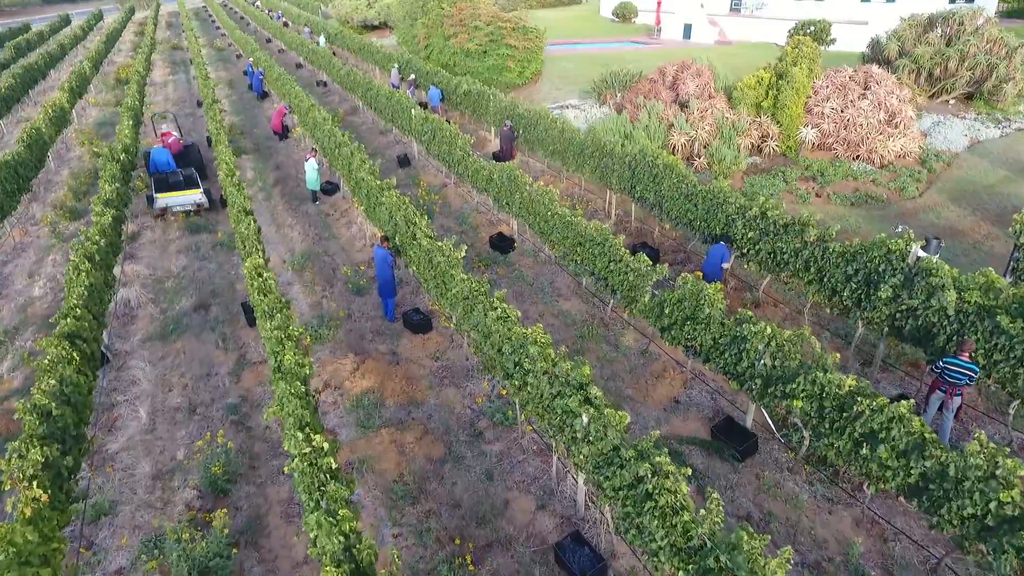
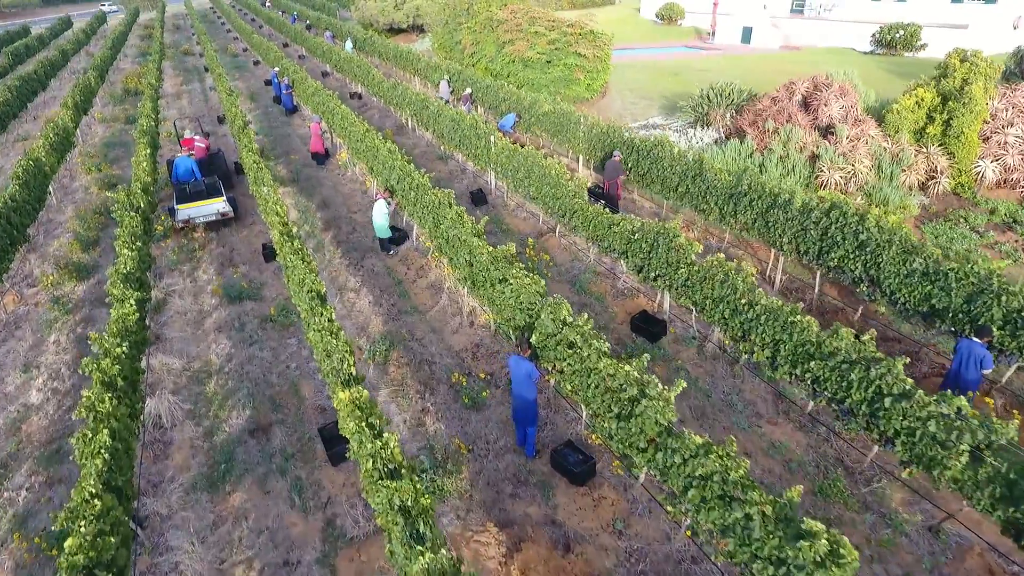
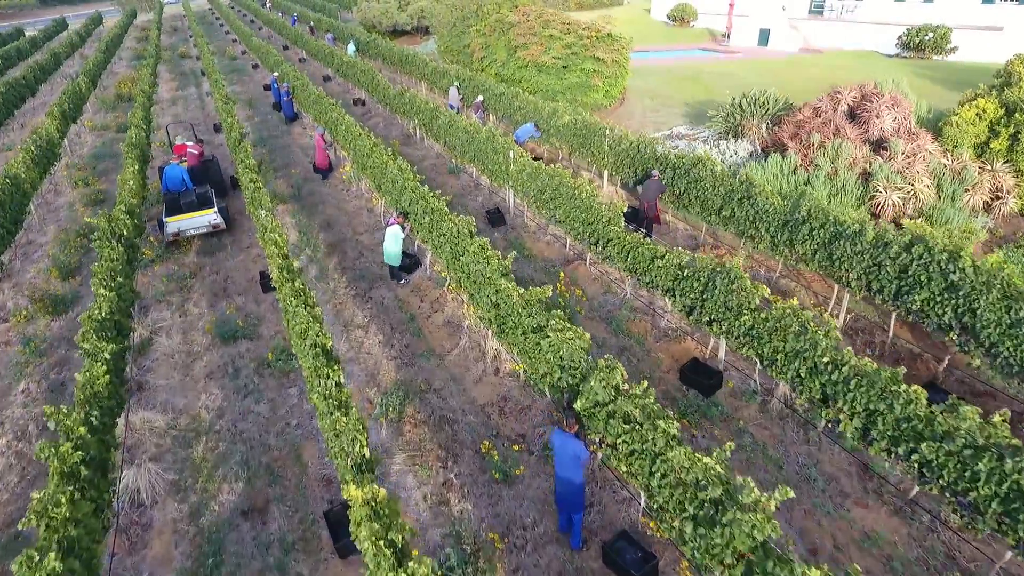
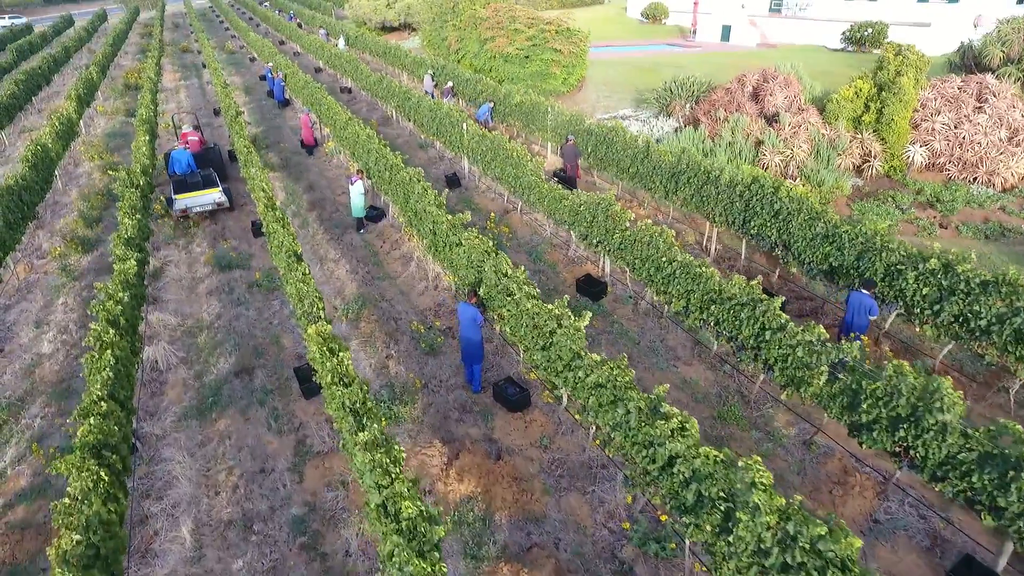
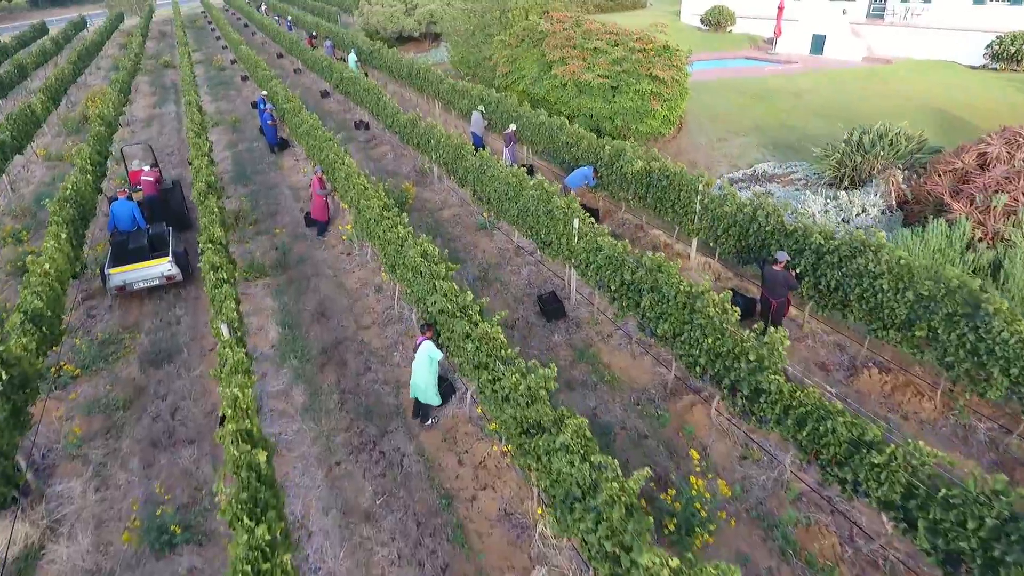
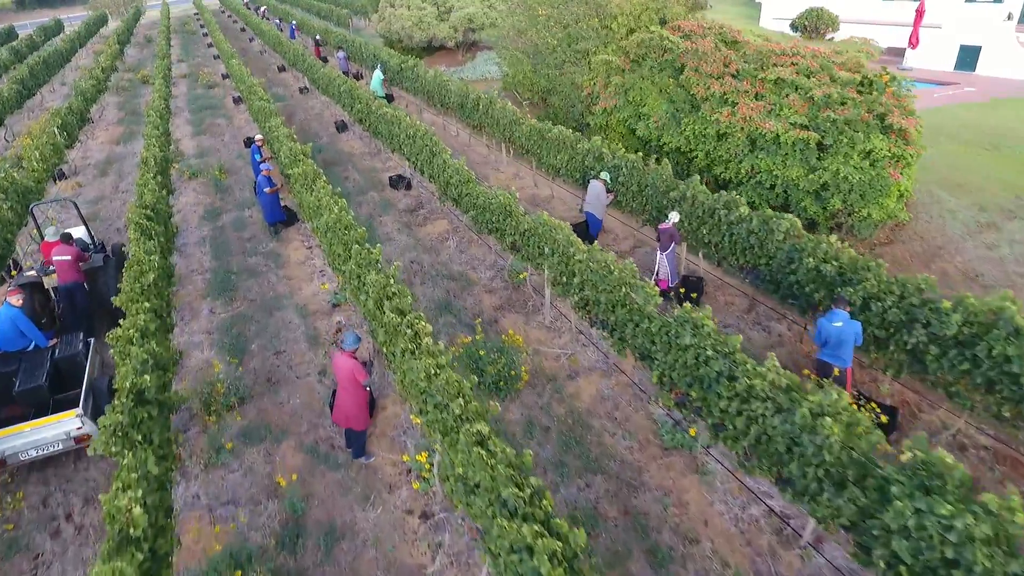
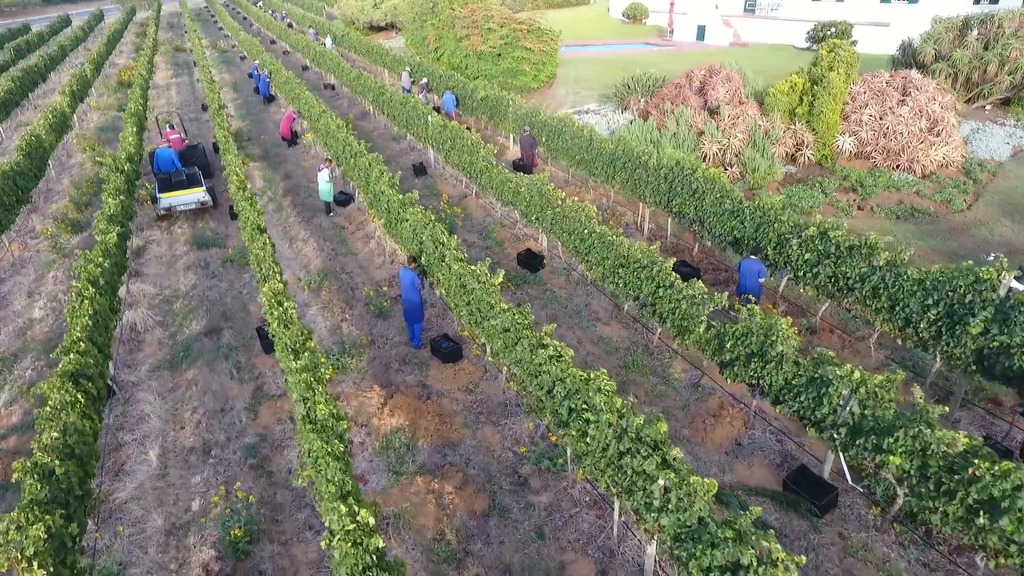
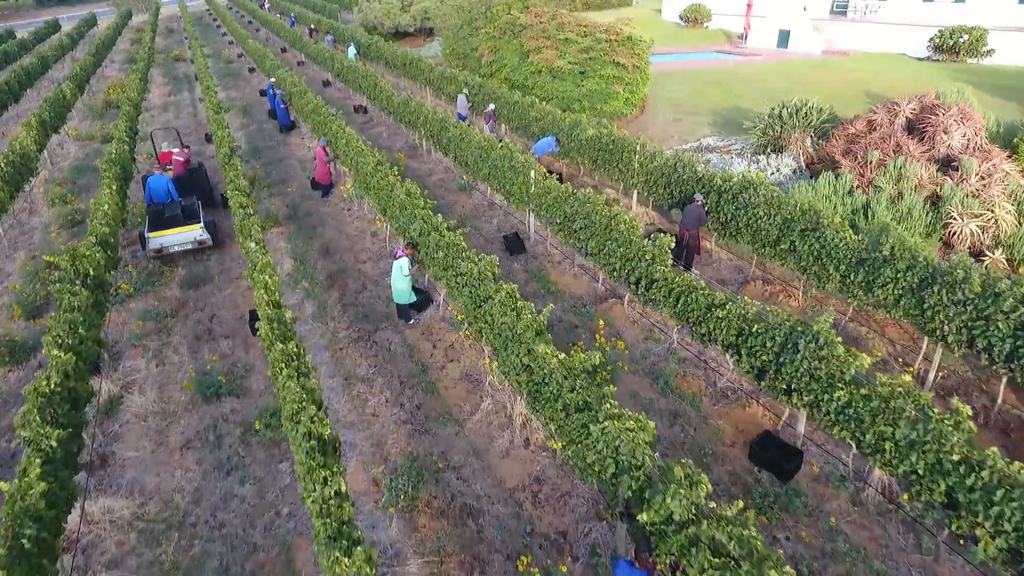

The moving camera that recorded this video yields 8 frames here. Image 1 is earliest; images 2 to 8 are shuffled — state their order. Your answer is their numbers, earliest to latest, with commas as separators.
7, 4, 2, 3, 8, 5, 6
